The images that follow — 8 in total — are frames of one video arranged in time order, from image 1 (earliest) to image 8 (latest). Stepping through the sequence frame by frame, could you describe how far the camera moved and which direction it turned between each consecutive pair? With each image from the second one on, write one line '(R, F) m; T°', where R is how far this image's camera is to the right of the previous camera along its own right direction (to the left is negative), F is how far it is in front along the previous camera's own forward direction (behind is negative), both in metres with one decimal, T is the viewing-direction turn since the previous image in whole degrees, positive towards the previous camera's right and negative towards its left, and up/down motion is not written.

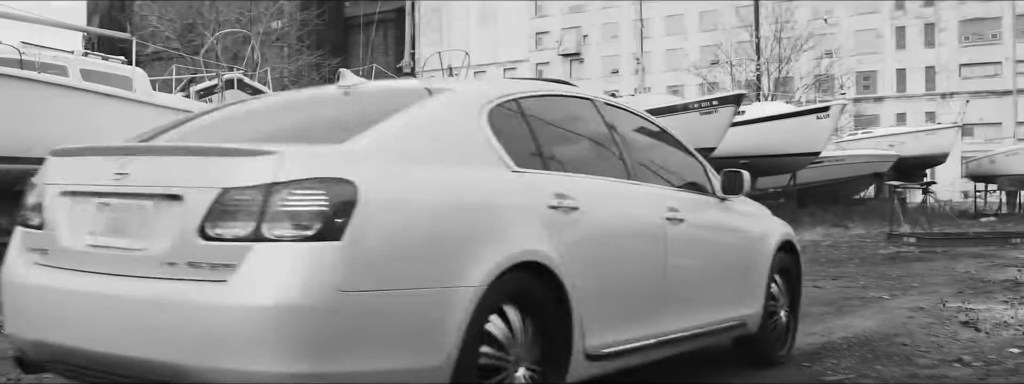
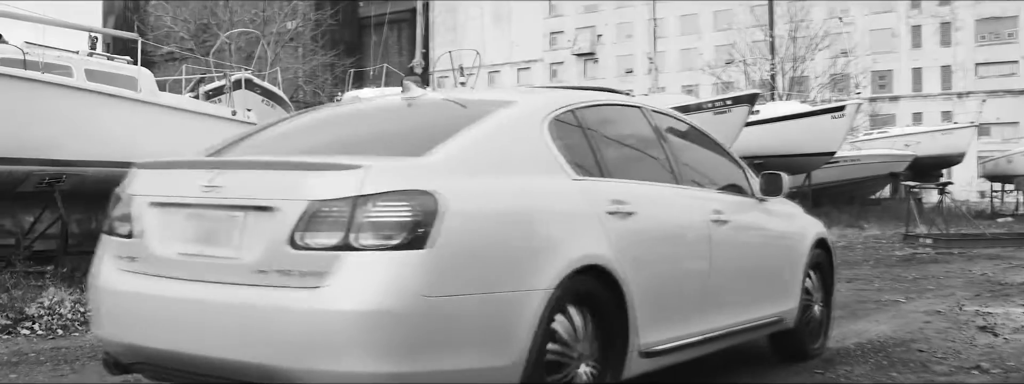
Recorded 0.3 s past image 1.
(+0.1, +0.1) m; -1°
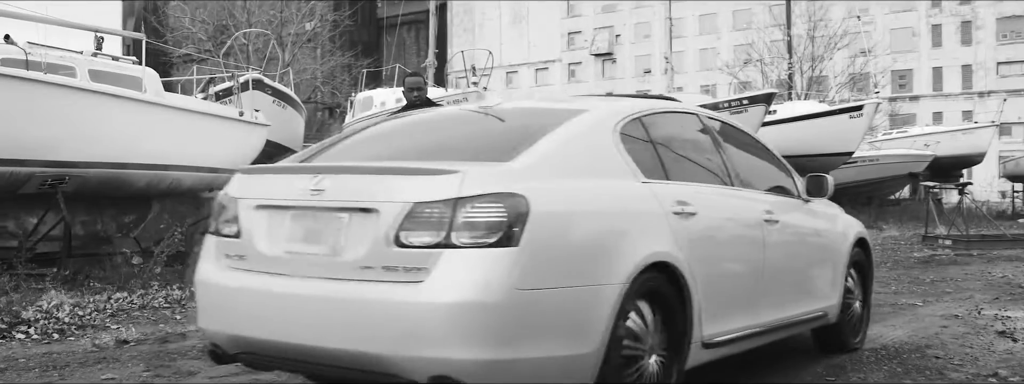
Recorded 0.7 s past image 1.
(+0.1, +0.1) m; -1°
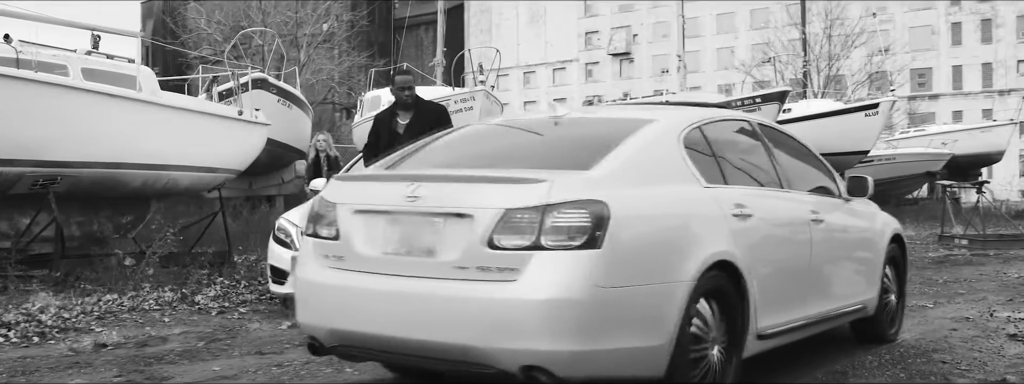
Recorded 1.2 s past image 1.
(+0.2, +0.2) m; -1°
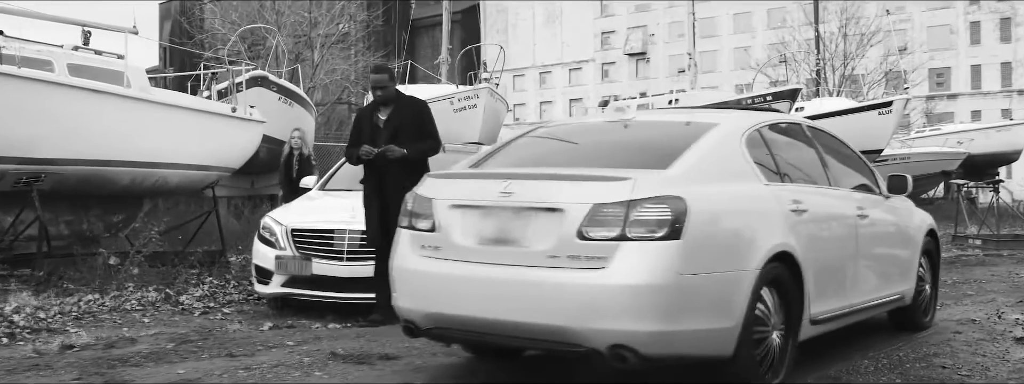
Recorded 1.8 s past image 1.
(+0.2, +0.2) m; -1°
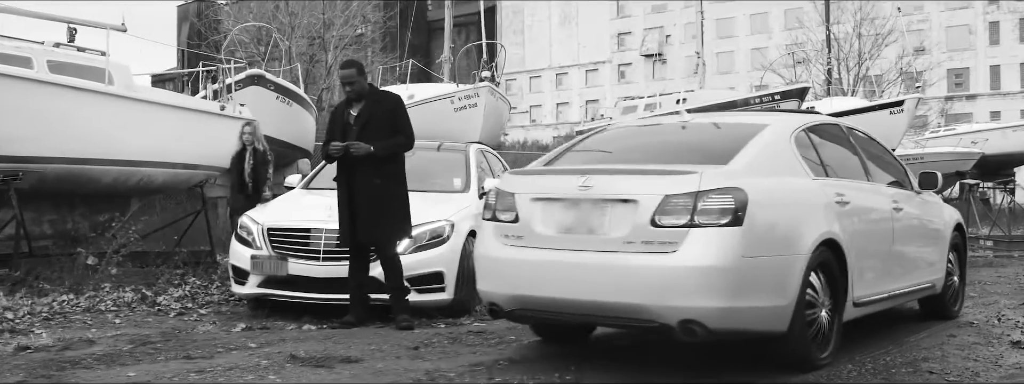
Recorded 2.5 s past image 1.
(+0.3, +0.2) m; -1°
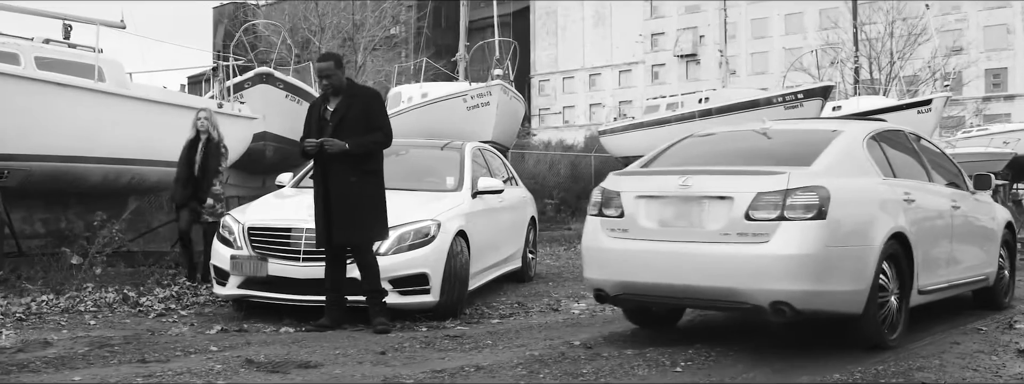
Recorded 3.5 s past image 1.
(+0.3, +0.2) m; -2°
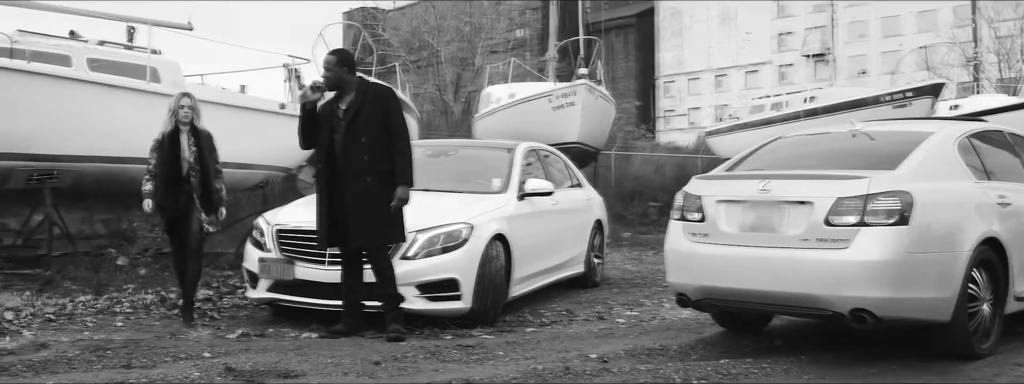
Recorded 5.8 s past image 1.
(+0.6, +0.4) m; -7°
